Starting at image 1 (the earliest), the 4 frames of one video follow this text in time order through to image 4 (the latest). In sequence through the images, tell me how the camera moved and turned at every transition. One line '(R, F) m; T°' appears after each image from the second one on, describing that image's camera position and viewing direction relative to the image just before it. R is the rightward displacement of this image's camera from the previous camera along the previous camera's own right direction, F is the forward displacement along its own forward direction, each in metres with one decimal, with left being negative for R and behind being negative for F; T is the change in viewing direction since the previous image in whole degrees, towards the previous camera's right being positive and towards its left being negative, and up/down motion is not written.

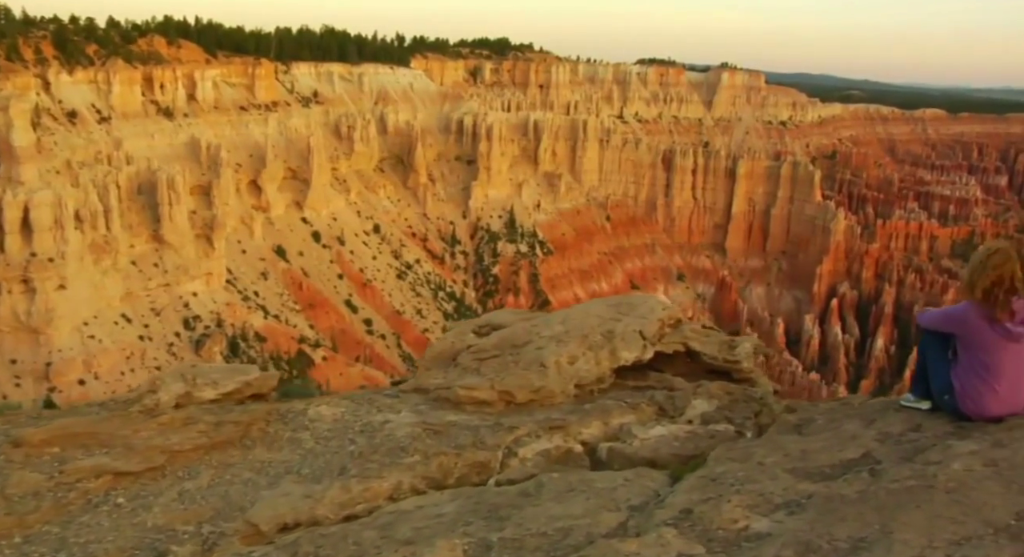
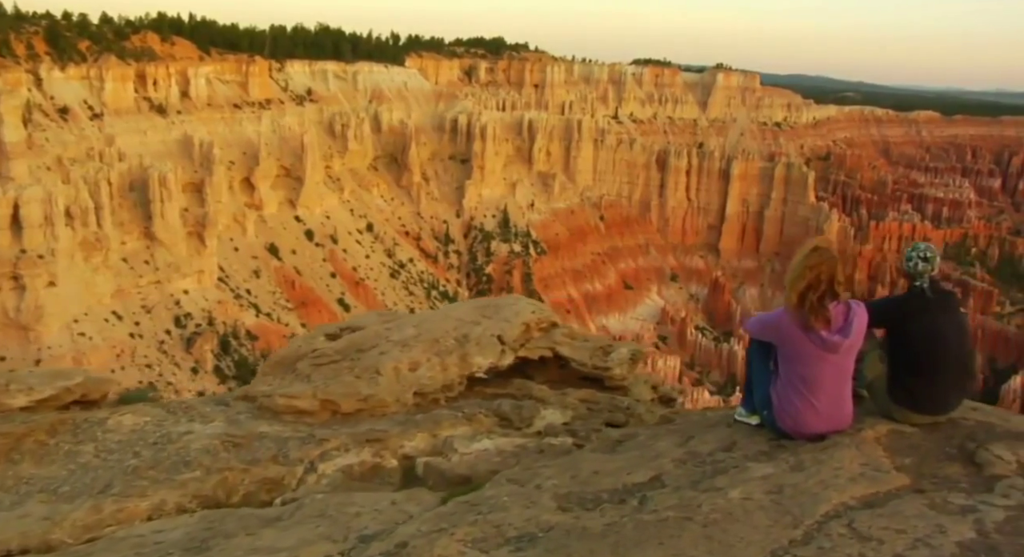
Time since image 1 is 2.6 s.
(+1.5, +0.6) m; 0°
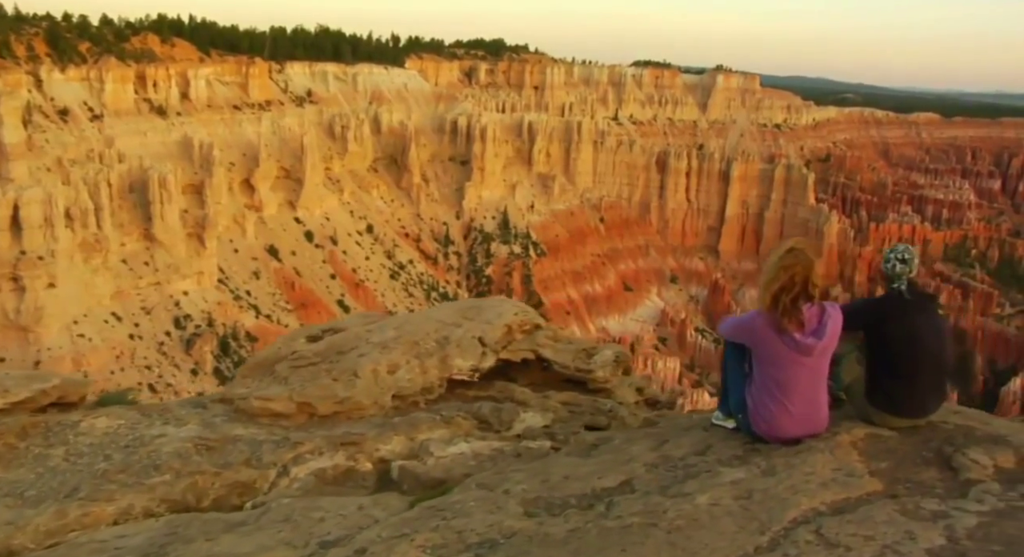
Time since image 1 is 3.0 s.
(+0.2, +0.1) m; 0°
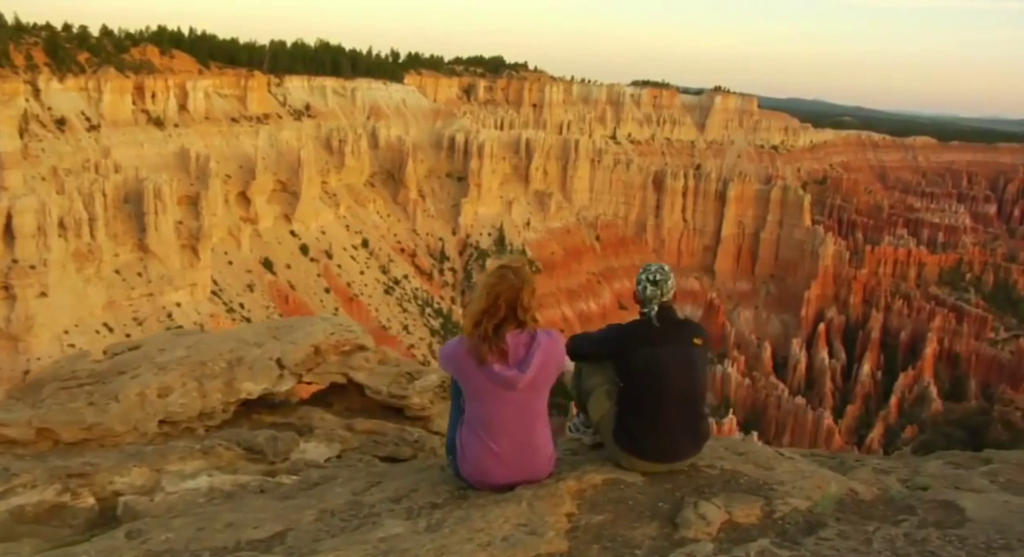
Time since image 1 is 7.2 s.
(+1.8, +0.6) m; 0°
